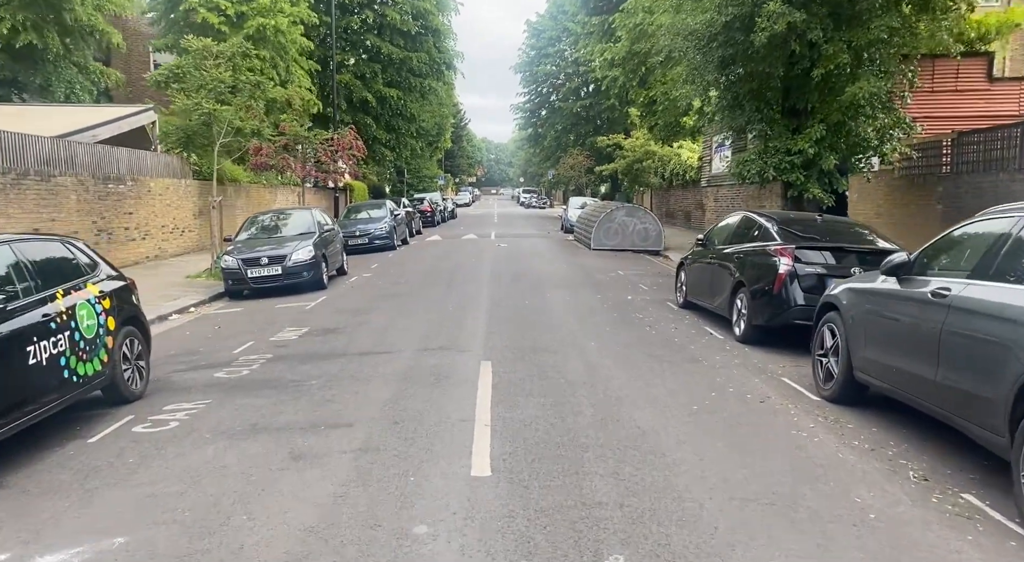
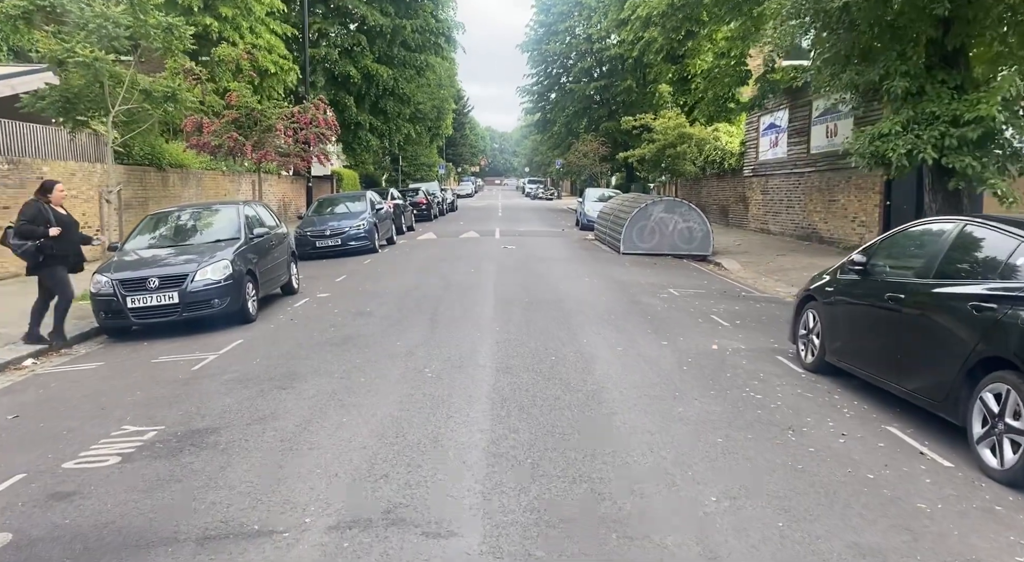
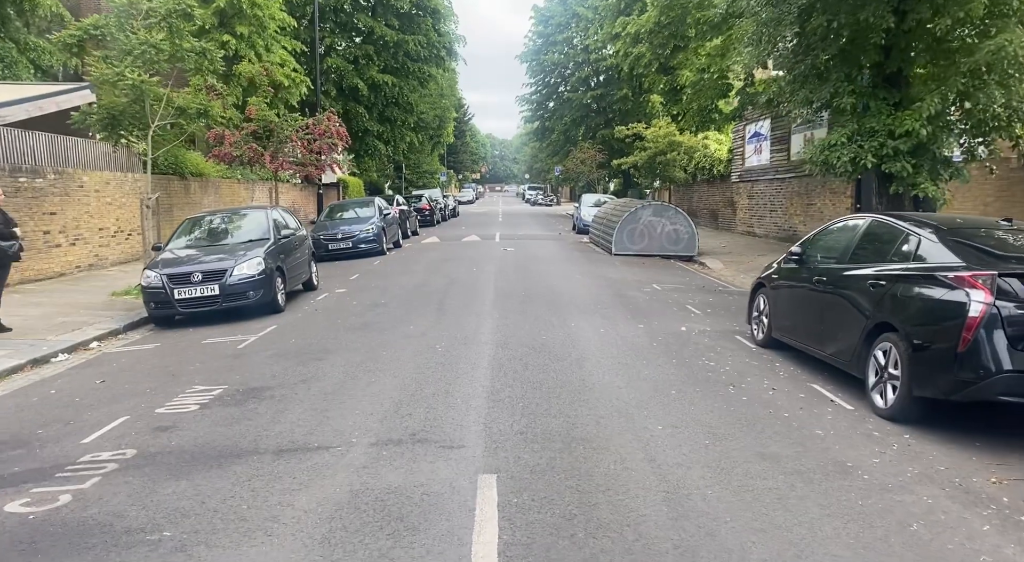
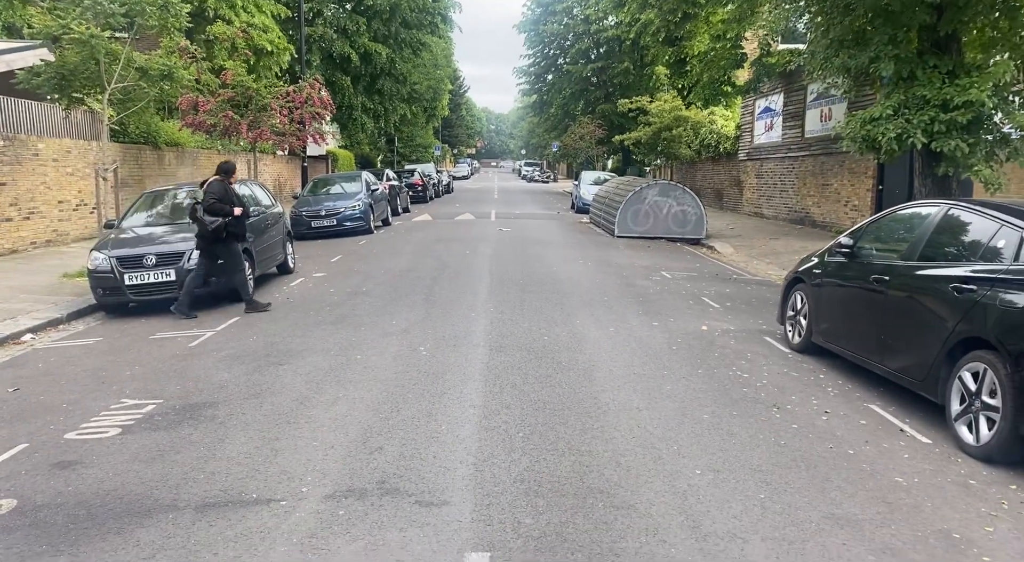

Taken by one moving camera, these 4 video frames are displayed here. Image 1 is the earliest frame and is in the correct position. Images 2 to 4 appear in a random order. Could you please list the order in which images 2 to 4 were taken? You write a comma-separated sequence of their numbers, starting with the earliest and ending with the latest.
3, 2, 4
